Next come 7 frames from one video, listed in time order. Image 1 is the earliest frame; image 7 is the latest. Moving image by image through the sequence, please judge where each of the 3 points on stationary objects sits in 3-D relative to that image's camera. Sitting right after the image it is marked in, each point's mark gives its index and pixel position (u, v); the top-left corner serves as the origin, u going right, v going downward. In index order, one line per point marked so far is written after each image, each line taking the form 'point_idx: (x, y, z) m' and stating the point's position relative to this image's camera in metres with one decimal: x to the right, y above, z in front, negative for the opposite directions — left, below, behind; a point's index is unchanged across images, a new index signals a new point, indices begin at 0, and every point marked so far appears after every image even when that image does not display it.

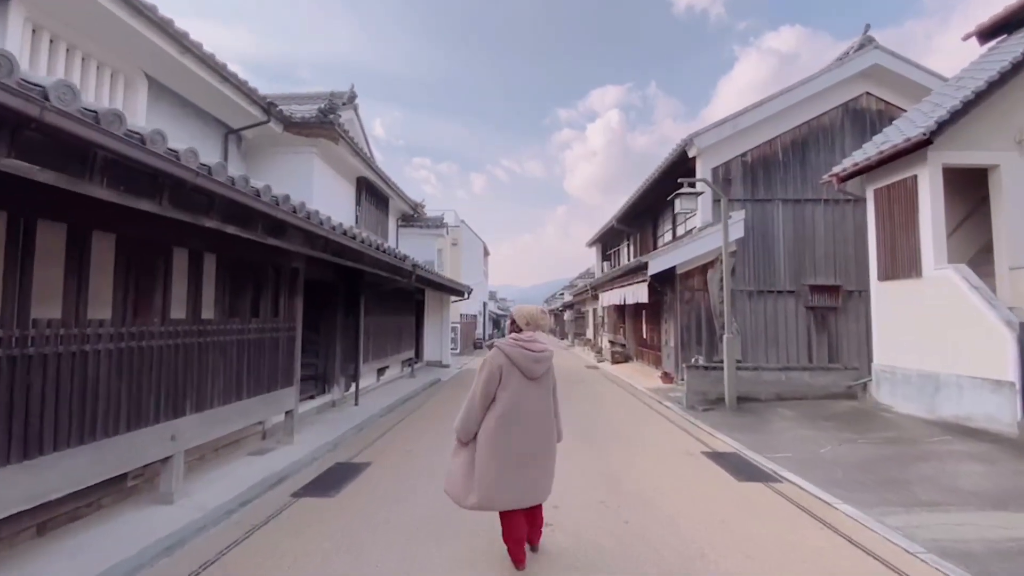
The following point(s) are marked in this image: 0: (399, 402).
0: (-2.5, -2.5, +10.6) m
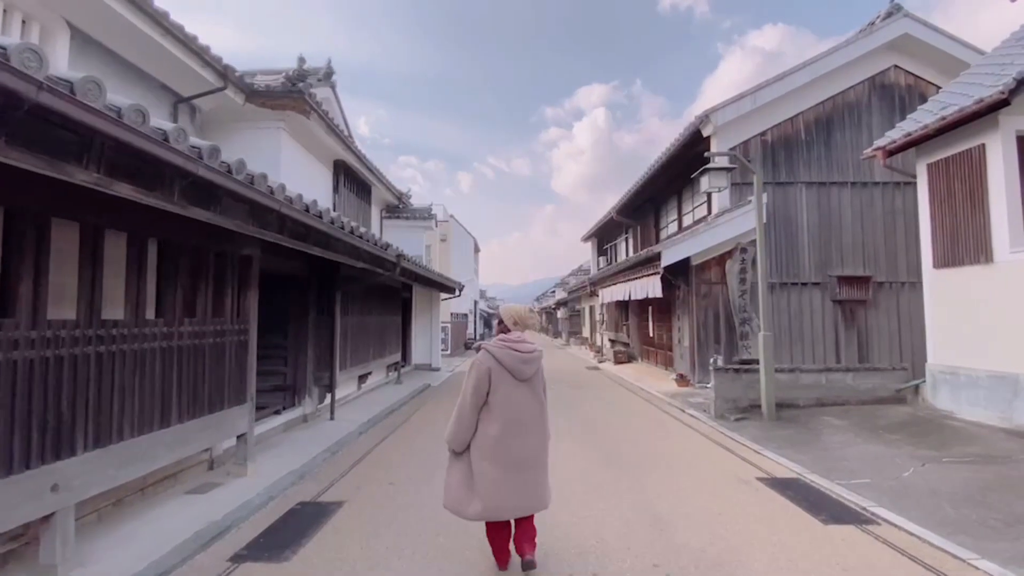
0: (-2.4, -2.4, +9.3) m
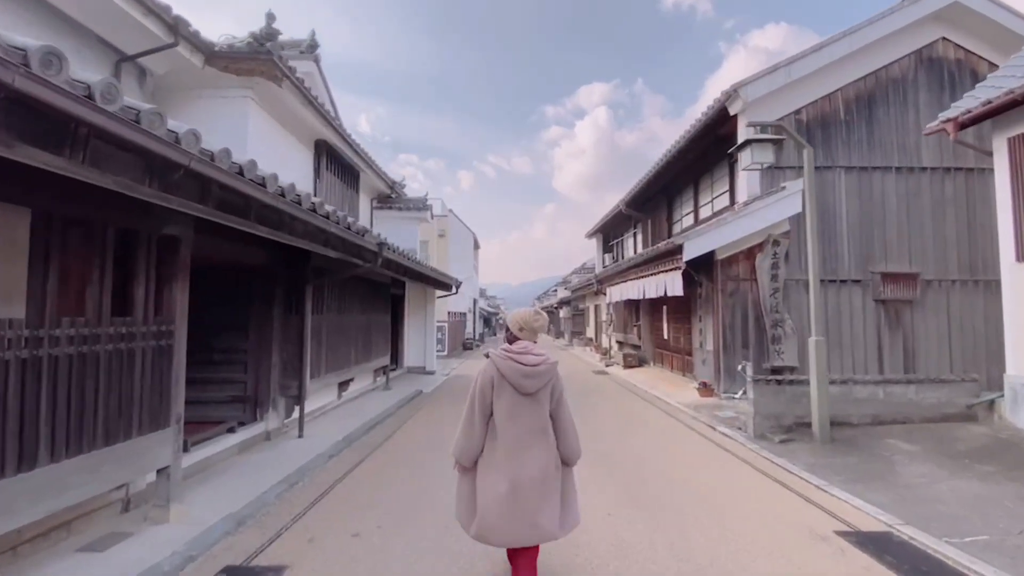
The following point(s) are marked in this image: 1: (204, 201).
0: (-2.4, -2.3, +8.0) m
1: (-2.4, +0.7, +3.8) m
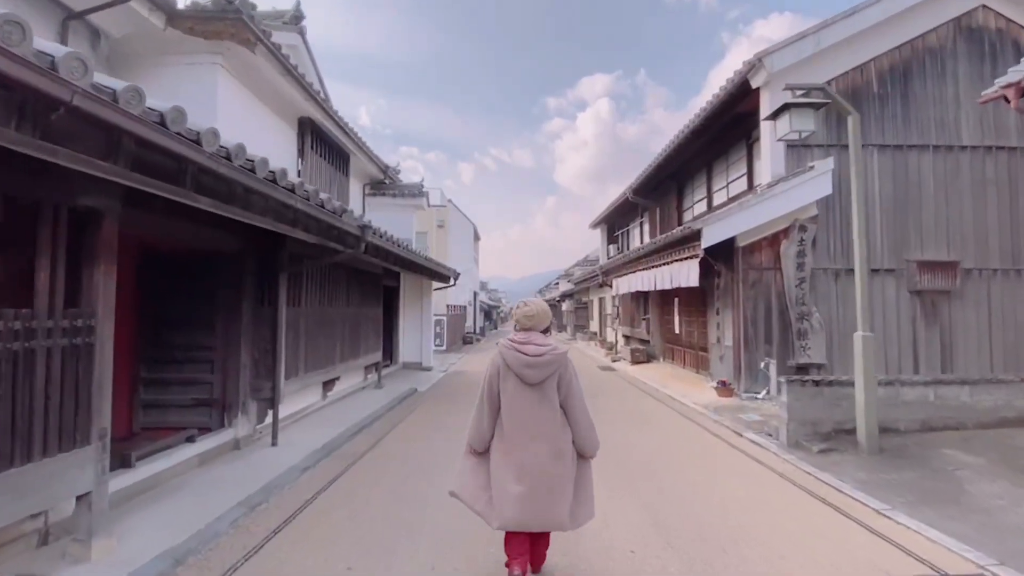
0: (-2.4, -2.1, +7.2) m
1: (-2.4, +0.8, +2.9) m
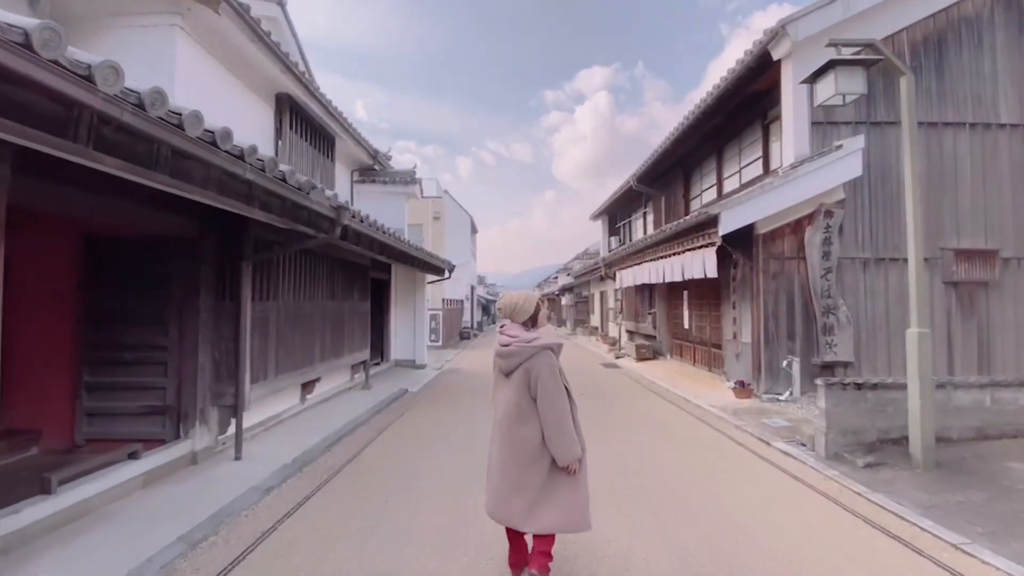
0: (-2.4, -2.0, +6.4) m
1: (-2.4, +0.8, +2.1) m
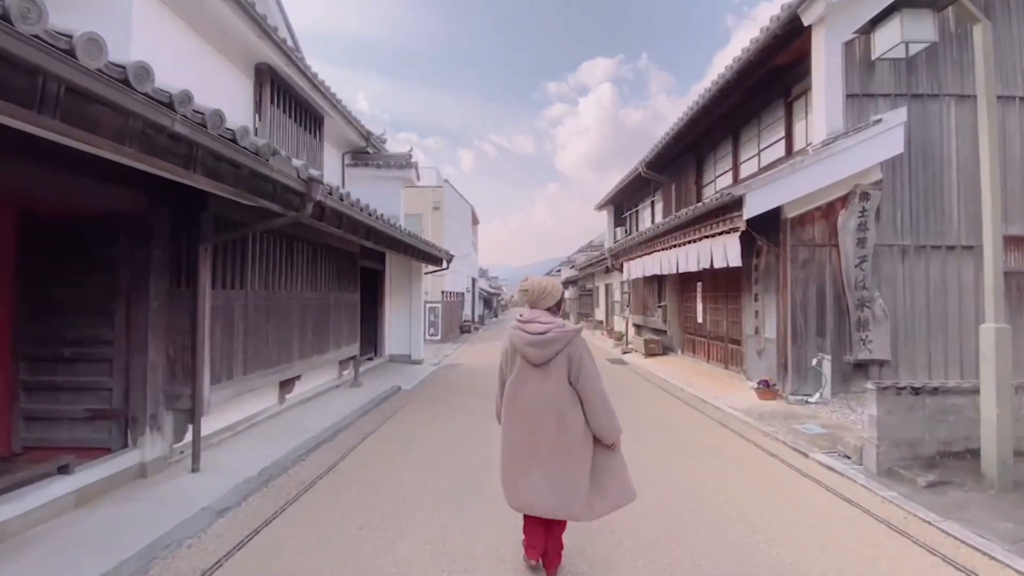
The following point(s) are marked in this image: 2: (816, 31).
0: (-2.4, -1.9, +5.6) m
1: (-2.4, +0.9, +1.3) m
2: (+4.9, +4.2, +8.0) m
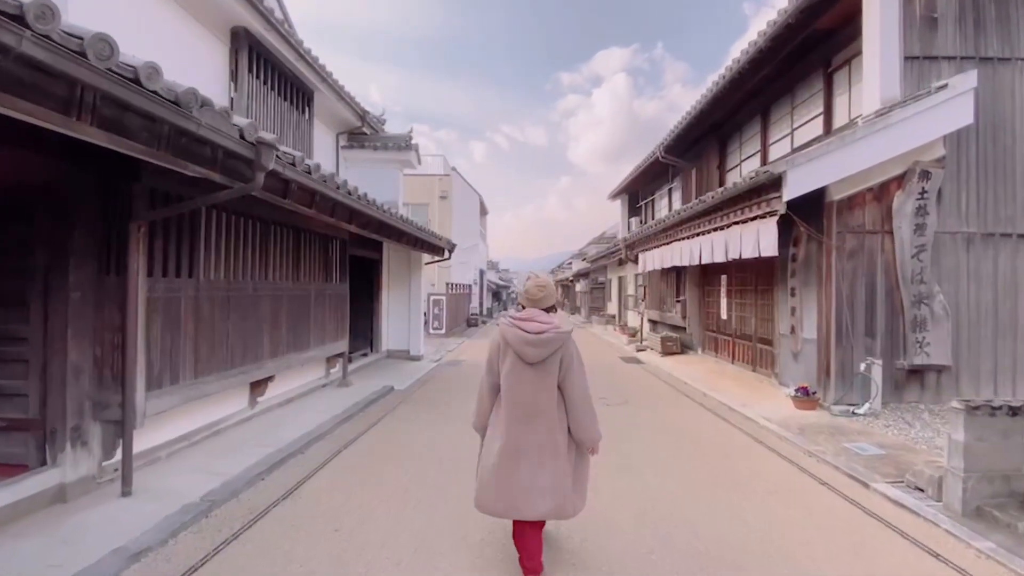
0: (-2.5, -1.8, +4.8) m
1: (-2.5, +1.0, +0.5) m
2: (+5.0, +4.3, +6.9) m
